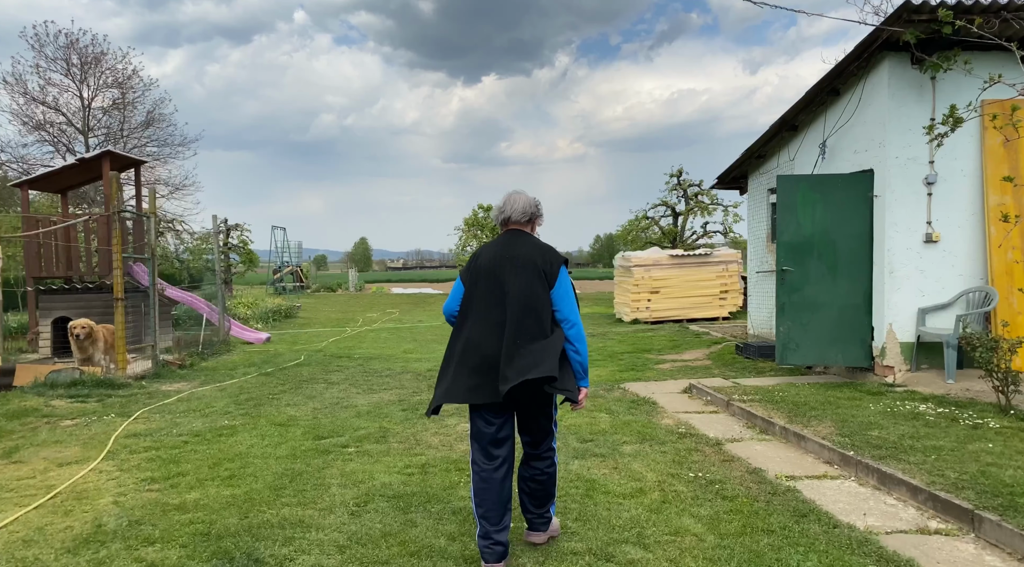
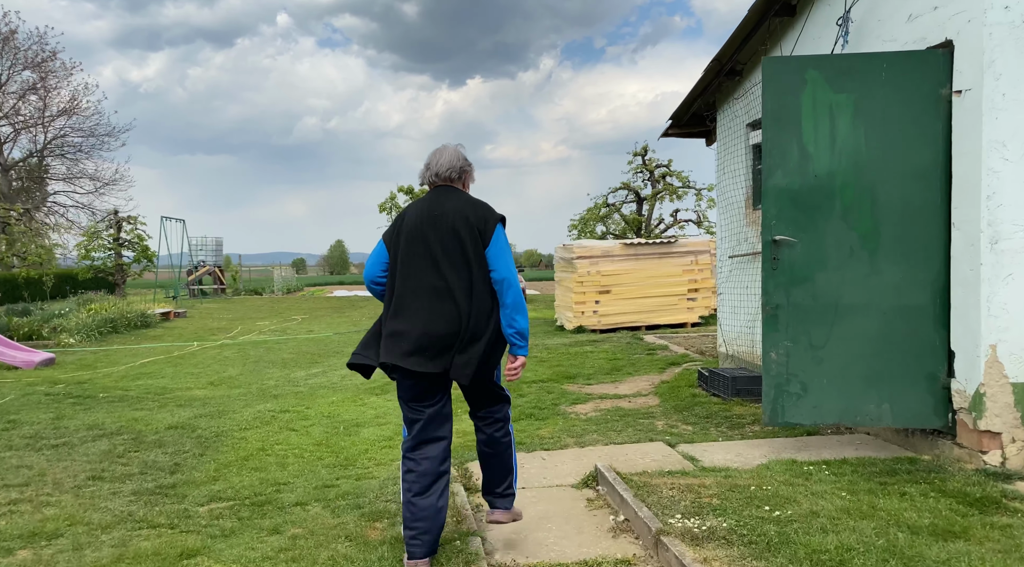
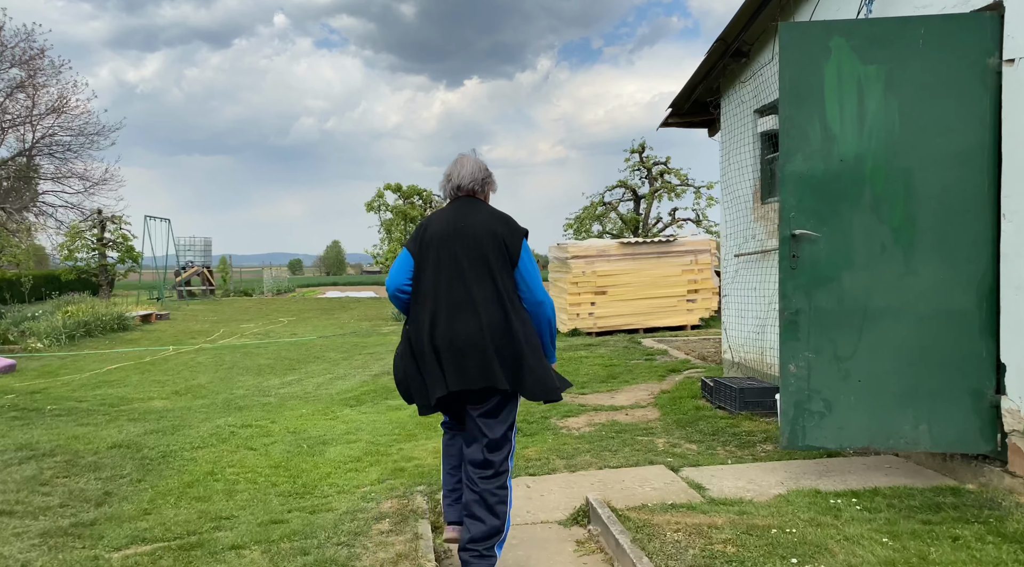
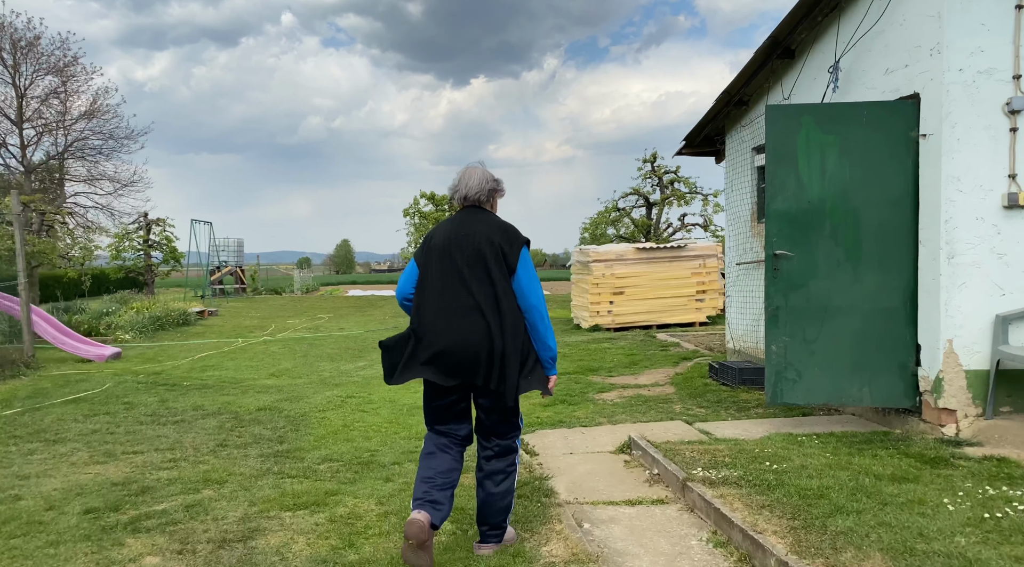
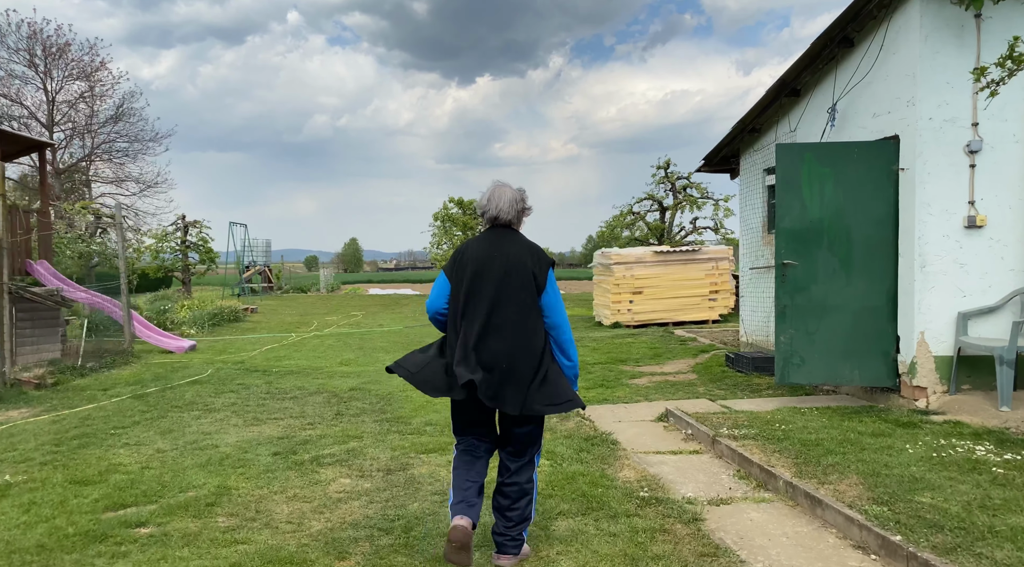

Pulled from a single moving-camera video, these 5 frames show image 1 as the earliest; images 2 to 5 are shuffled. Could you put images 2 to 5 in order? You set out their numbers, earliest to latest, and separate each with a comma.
5, 4, 2, 3
